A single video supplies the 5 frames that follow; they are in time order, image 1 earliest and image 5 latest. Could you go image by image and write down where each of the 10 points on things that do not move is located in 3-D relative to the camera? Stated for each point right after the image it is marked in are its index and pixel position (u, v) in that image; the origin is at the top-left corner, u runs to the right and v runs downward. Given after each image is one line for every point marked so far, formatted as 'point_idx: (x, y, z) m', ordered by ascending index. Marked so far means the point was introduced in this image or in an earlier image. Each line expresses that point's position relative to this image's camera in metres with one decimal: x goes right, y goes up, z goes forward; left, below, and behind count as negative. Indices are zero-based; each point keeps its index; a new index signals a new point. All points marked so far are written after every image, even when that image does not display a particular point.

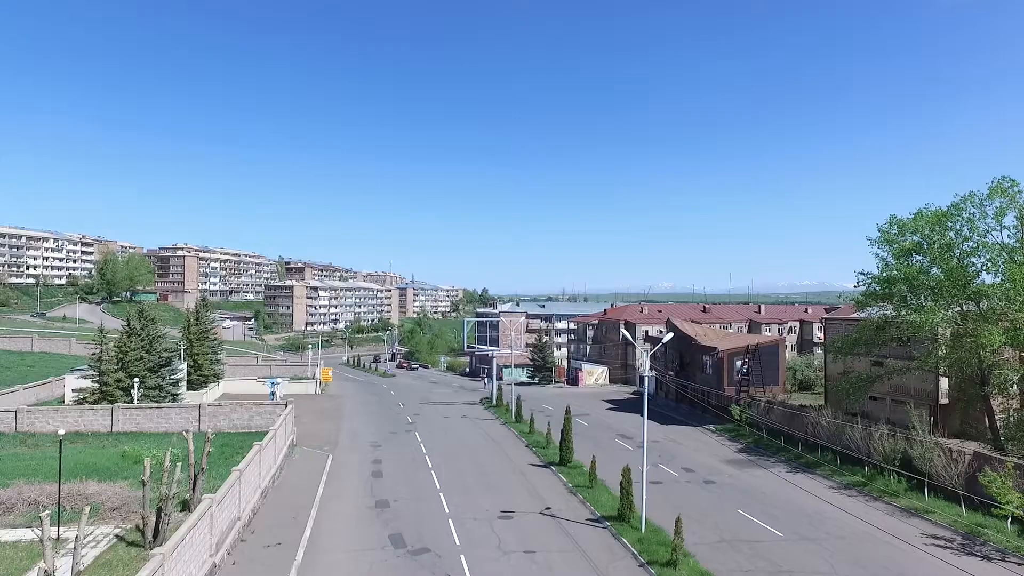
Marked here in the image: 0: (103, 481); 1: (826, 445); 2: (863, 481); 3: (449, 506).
0: (-8.9, -4.2, +13.0) m
1: (+9.7, -4.8, +18.4) m
2: (+9.4, -5.2, +16.0) m
3: (-1.6, -5.4, +14.9) m
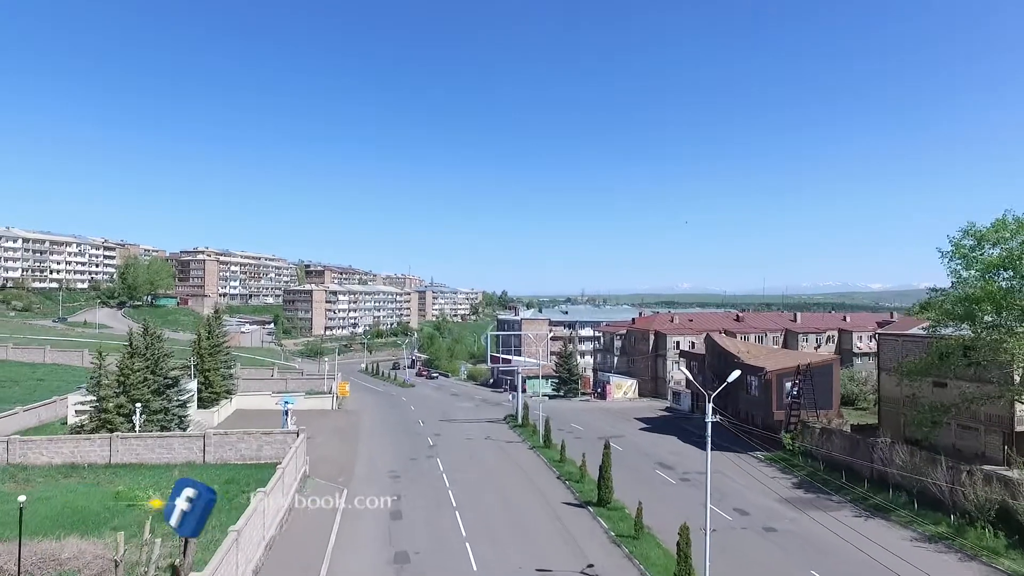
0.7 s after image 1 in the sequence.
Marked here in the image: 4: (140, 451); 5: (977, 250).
0: (-8.2, -4.8, +11.5) m
1: (+10.6, -5.4, +16.3) m
2: (+10.2, -5.7, +13.9) m
3: (-0.8, -6.0, +13.1) m
4: (-10.6, -4.7, +17.1) m
5: (+13.5, +1.1, +17.4) m
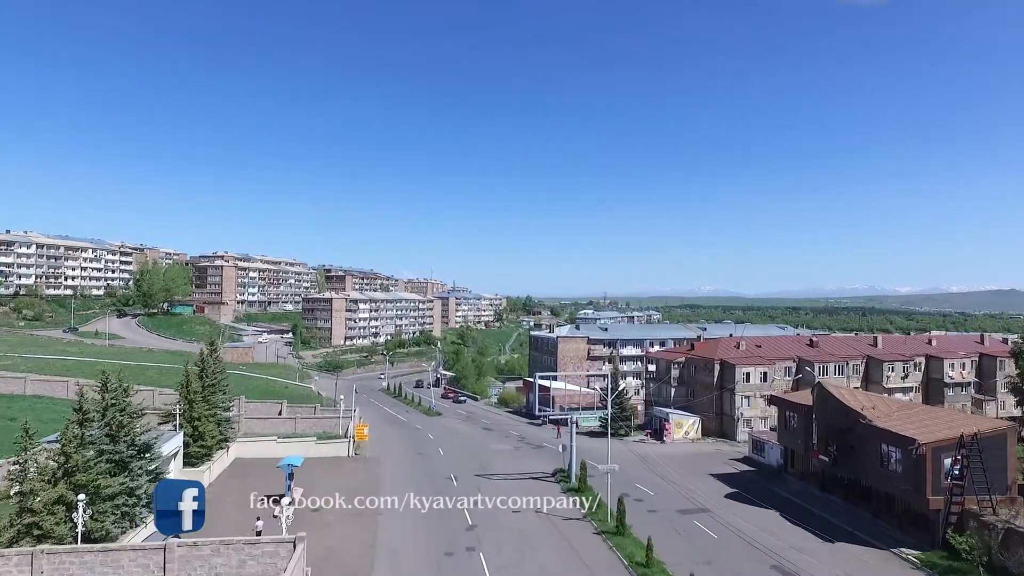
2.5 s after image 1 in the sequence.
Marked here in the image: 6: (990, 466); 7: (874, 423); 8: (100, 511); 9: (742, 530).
0: (-6.7, -5.9, +6.6) m
1: (+12.2, -6.6, +10.7) m
2: (+11.8, -6.9, +8.3) m
3: (+0.8, -7.1, +7.9) m
4: (-8.9, -5.8, +12.2) m
5: (+15.2, -0.1, +11.7) m
6: (+13.3, -5.0, +16.6) m
7: (+11.3, -4.2, +18.7) m
8: (-10.0, -5.4, +14.5) m
9: (+7.3, -7.6, +19.0) m
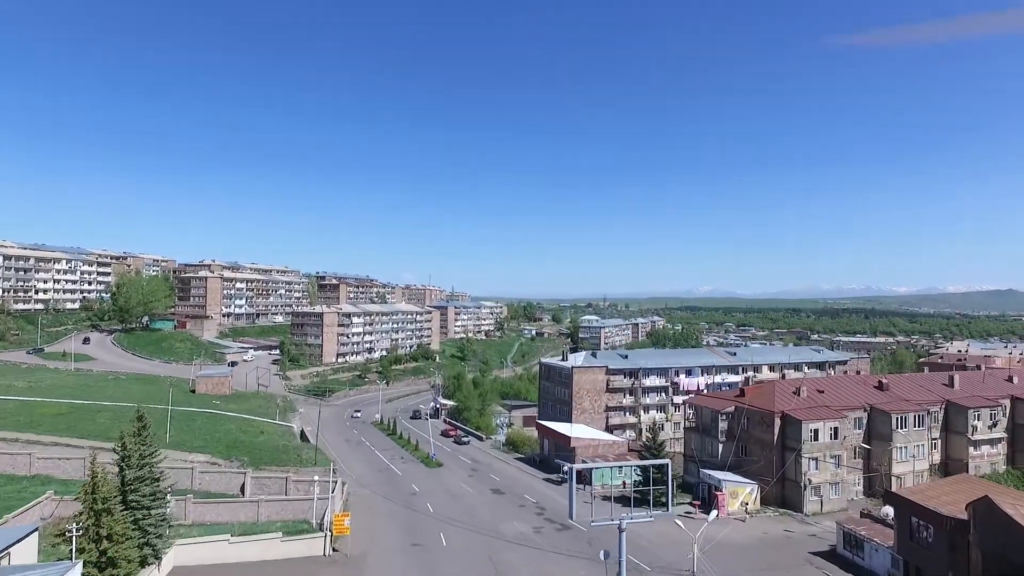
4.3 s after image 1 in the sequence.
0: (-5.8, -7.7, +0.4) m
1: (+13.1, -8.3, +4.6) m
2: (+12.7, -8.7, +2.2) m
3: (+1.7, -8.9, +1.7) m
4: (-8.1, -7.6, +6.0) m
5: (+16.1, -1.9, +5.6) m
6: (+14.2, -6.8, +10.5) m
7: (+12.1, -5.9, +12.6) m
8: (-9.1, -7.2, +8.3) m
9: (+8.2, -9.4, +12.8) m
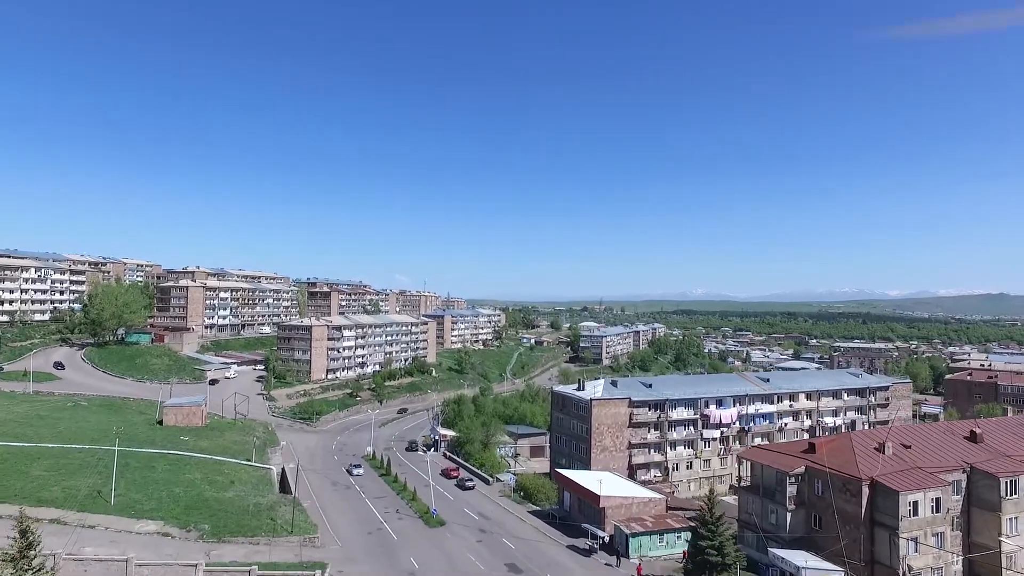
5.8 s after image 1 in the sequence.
0: (-4.6, -8.9, -5.4) m
1: (+14.2, -9.7, -1.0) m
2: (+13.8, -10.0, -3.4) m
3: (+2.8, -10.2, -4.0) m
4: (-6.9, -8.8, +0.2) m
5: (+17.3, -3.2, +0.1) m
6: (+15.3, -8.1, +4.9) m
7: (+13.2, -7.3, +7.0) m
8: (-8.0, -8.5, +2.5) m
9: (+9.2, -10.7, +7.1) m
